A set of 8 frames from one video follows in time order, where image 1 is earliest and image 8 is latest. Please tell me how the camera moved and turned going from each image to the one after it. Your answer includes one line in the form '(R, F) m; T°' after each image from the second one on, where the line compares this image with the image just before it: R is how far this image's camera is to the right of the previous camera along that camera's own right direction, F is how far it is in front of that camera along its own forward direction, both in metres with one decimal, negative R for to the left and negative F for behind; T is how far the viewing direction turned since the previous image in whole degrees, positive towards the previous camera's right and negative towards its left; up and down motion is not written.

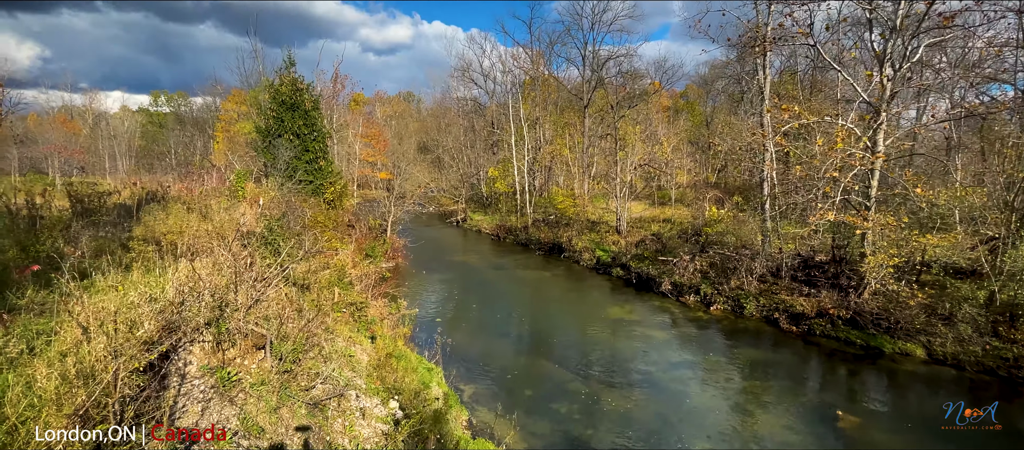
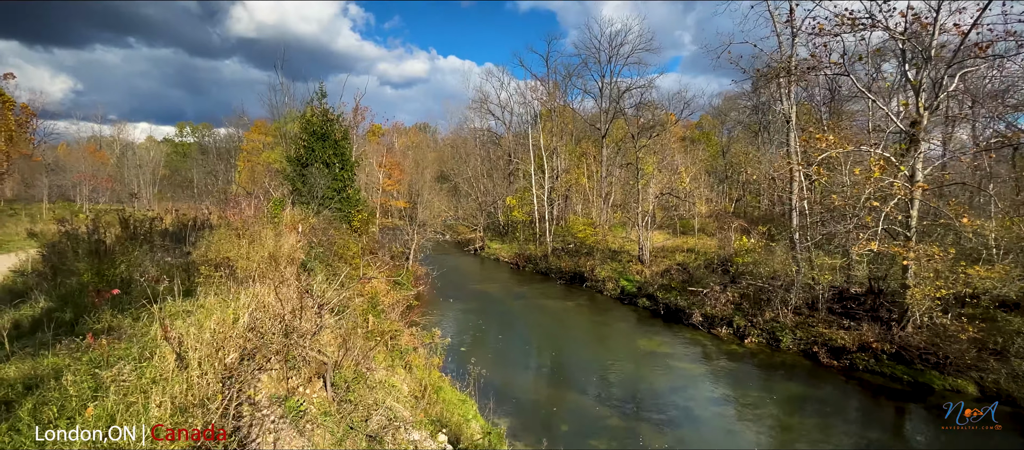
(-0.4, +0.1) m; -1°
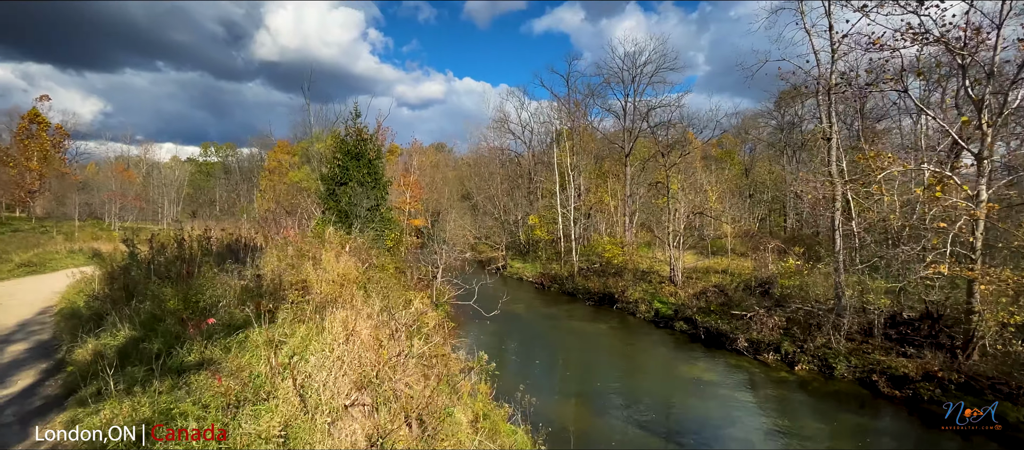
(-0.6, +0.3) m; -2°
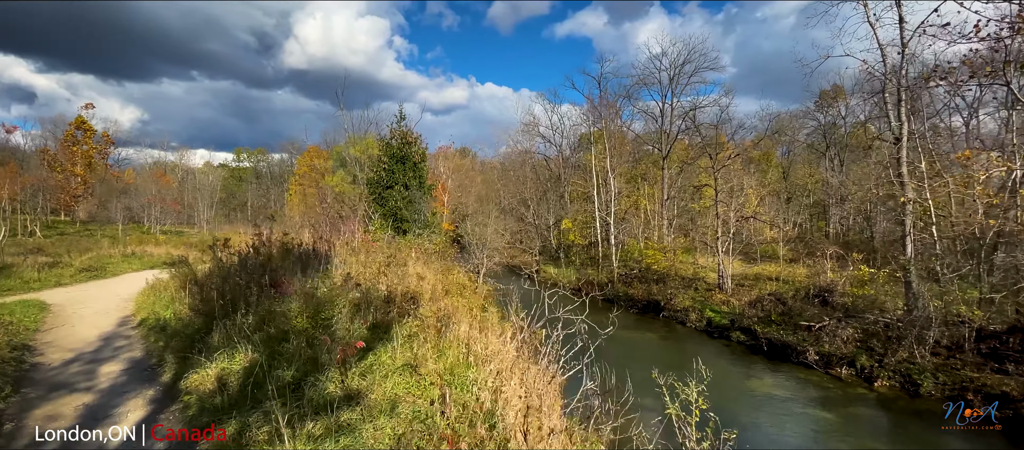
(-0.7, +0.4) m; -3°
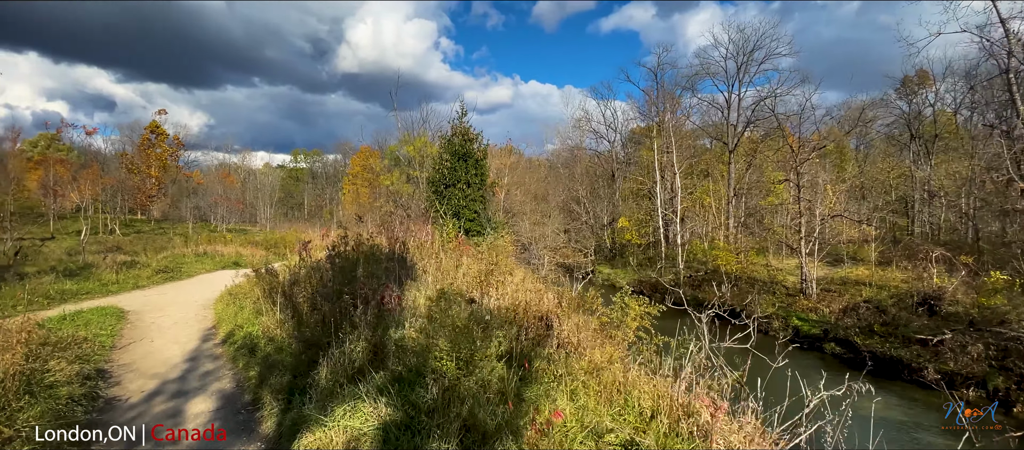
(-0.6, +0.6) m; -5°
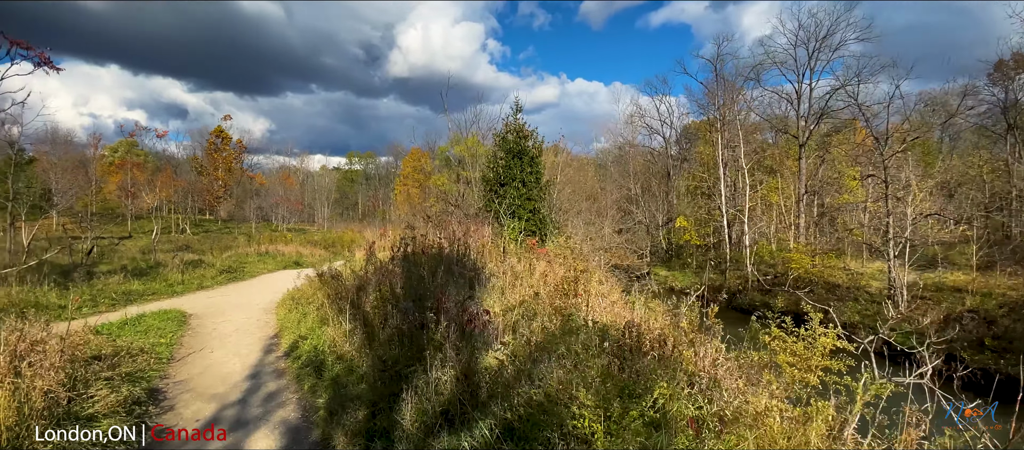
(-0.3, +0.5) m; -6°
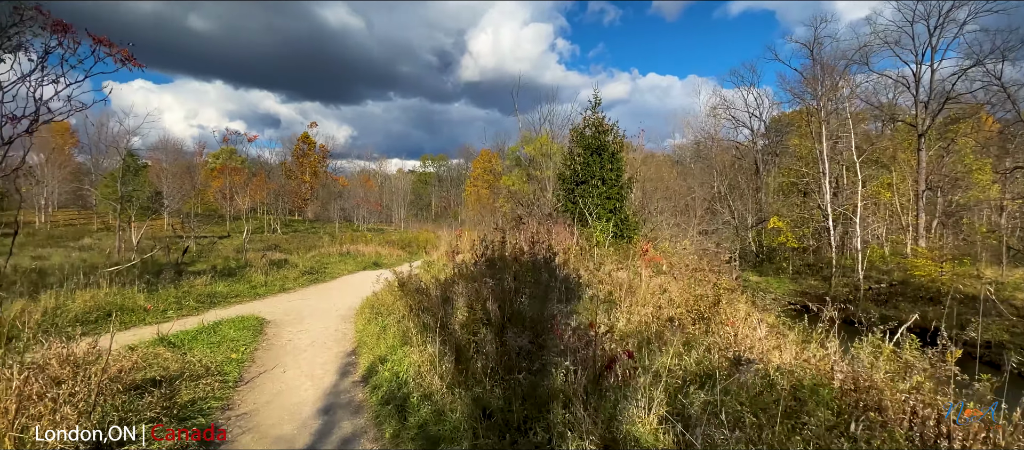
(-0.2, +0.5) m; -8°
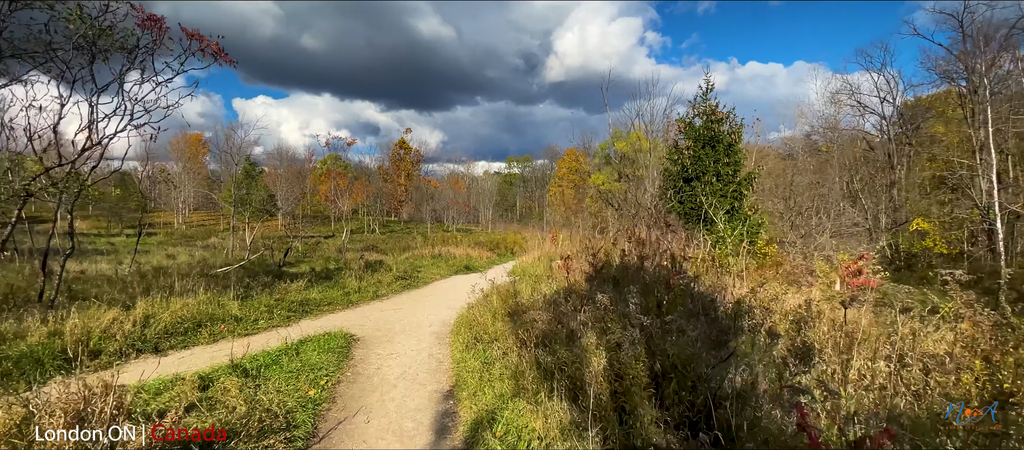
(-0.2, +0.6) m; -10°
